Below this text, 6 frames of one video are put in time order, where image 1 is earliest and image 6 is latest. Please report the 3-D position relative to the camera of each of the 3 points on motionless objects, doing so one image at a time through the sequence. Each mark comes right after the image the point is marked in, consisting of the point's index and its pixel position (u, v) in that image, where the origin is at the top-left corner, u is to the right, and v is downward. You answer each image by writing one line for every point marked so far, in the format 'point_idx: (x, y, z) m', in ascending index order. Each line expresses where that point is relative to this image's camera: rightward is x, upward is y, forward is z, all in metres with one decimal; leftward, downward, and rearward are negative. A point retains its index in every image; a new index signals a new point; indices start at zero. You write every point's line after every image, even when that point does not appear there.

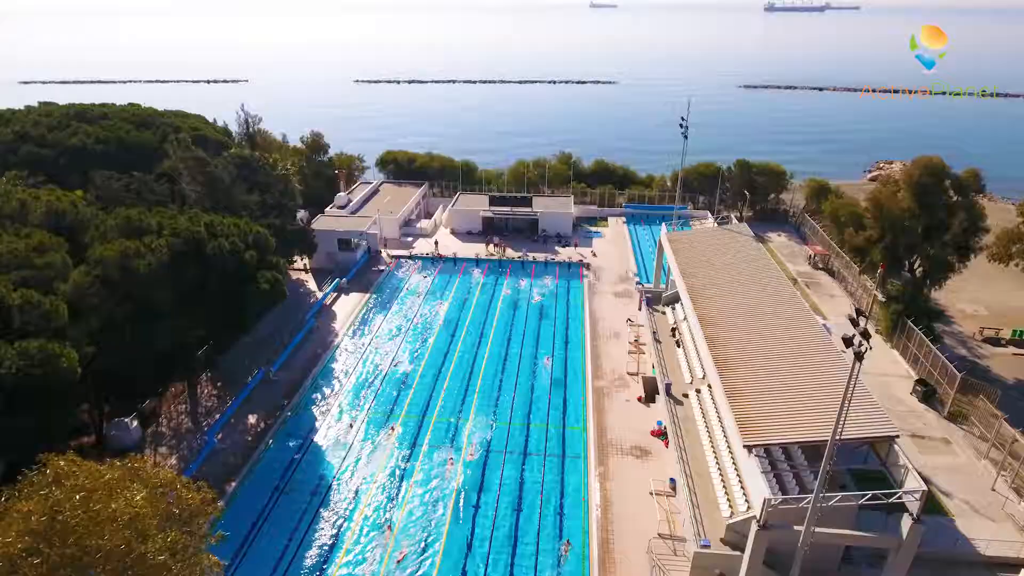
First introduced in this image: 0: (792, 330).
0: (+8.3, -1.2, +17.4) m
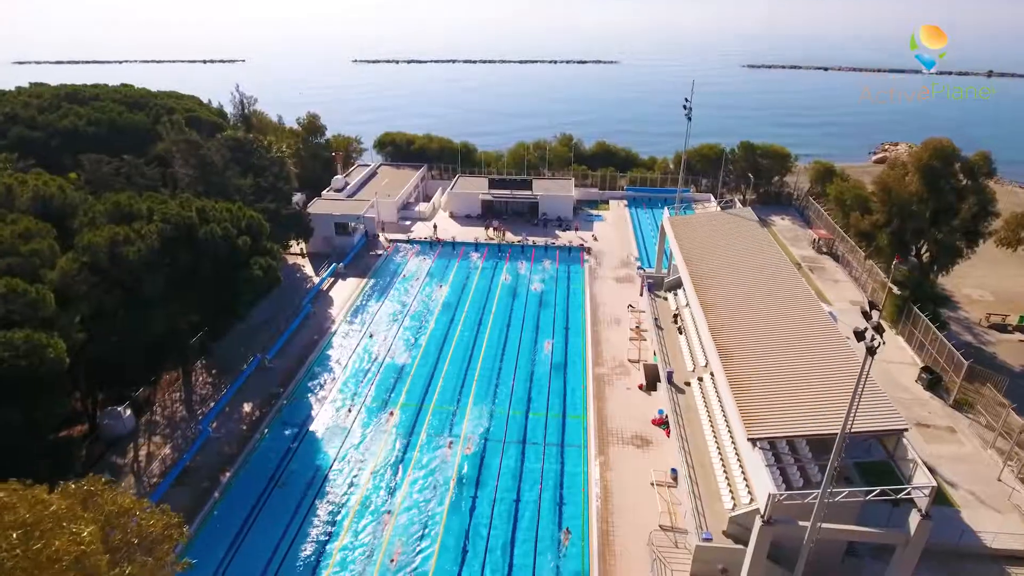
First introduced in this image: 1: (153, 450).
0: (+8.2, -0.8, +17.1) m
1: (-10.2, -4.6, +16.7) m
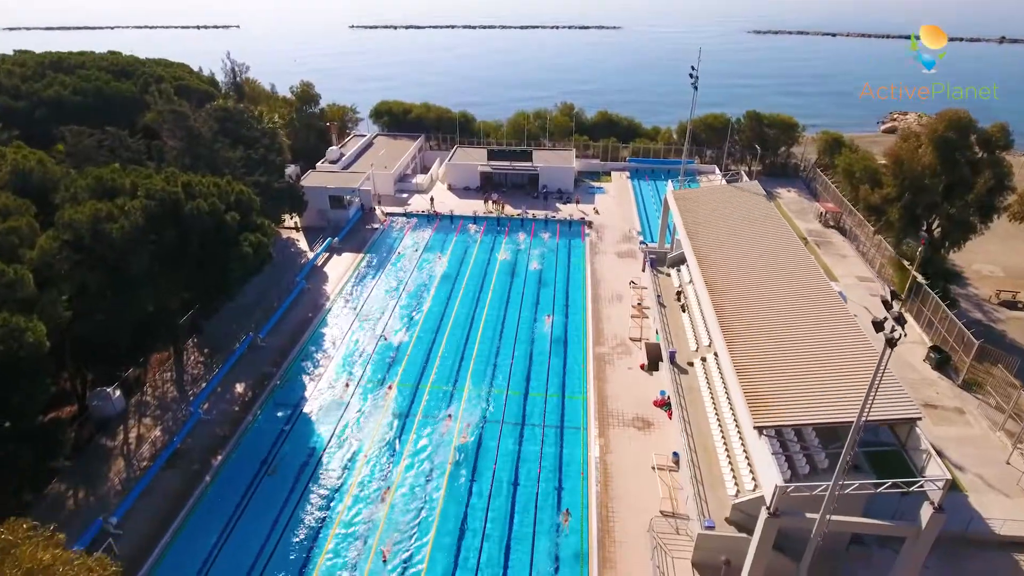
0: (+8.2, -0.2, +16.5) m
1: (-10.3, -4.0, +16.3) m
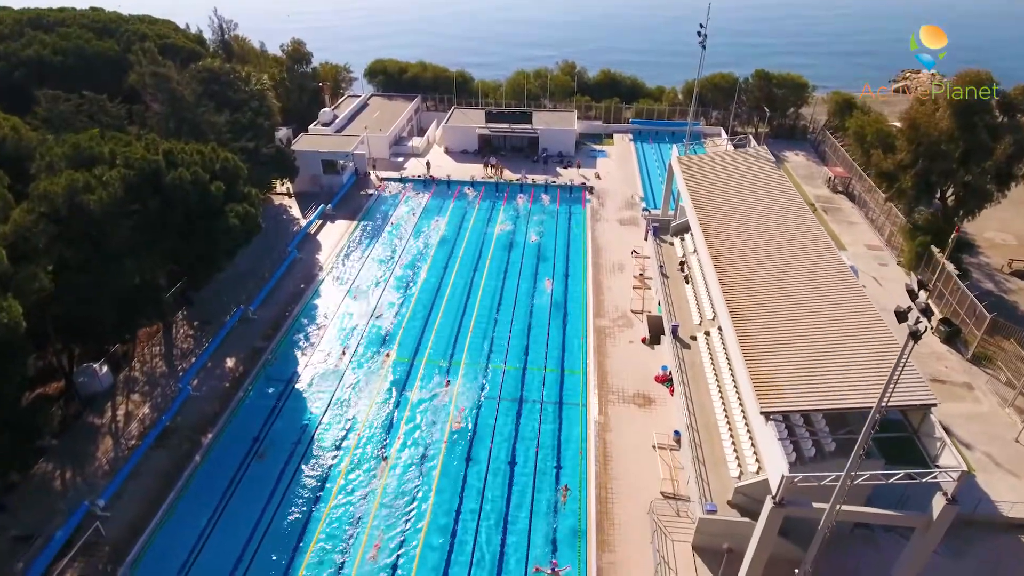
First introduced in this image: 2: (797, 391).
0: (+8.1, +0.6, +15.8) m
1: (-10.3, -3.3, +15.9) m
2: (+5.8, -2.1, +11.8) m
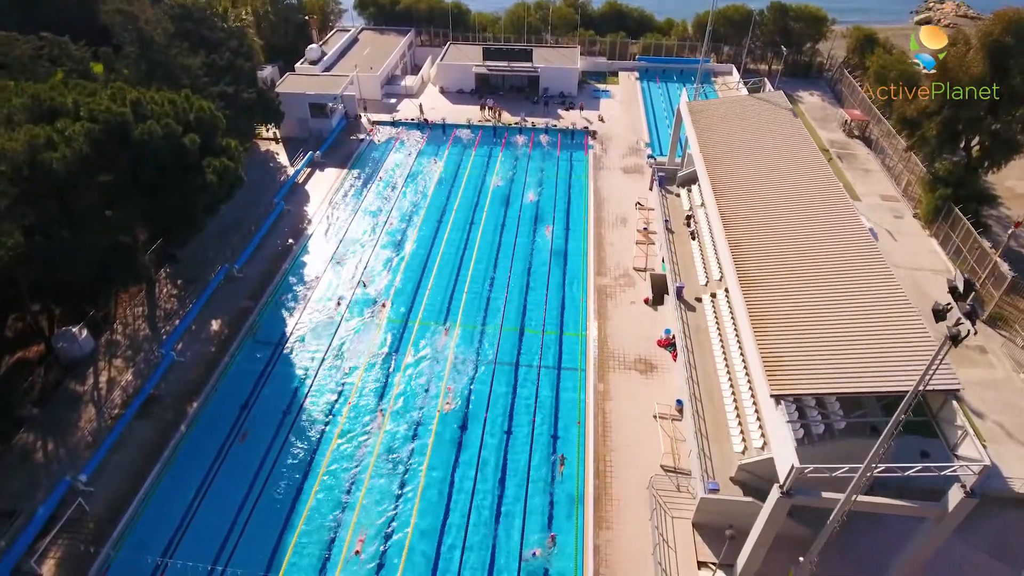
0: (+8.0, +1.5, +14.8) m
1: (-10.4, -2.3, +15.4) m
2: (+5.7, -1.5, +11.2) m
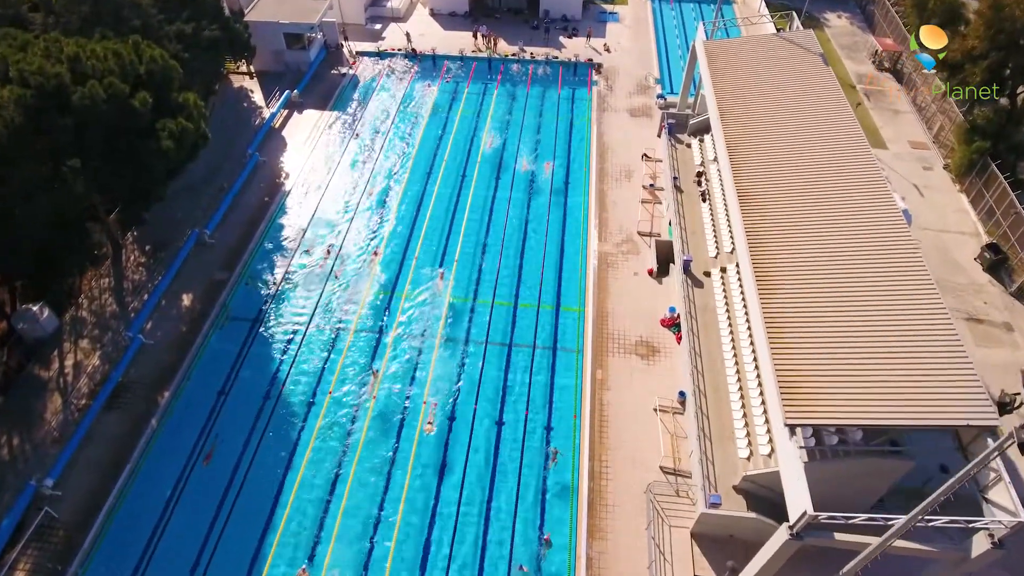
0: (+7.8, +1.9, +13.3) m
1: (-10.6, -1.8, +14.4) m
2: (+5.4, -1.6, +10.1) m
